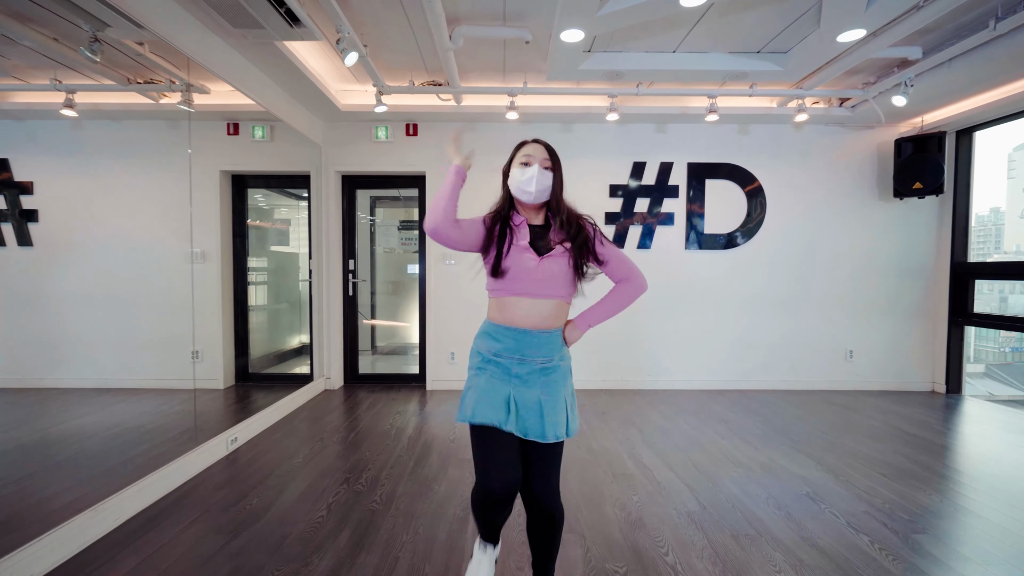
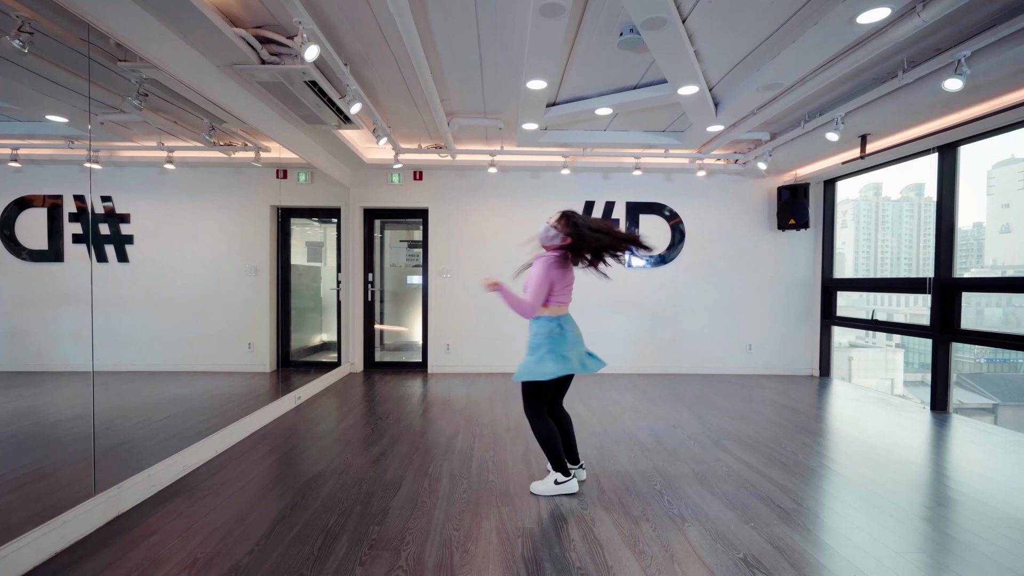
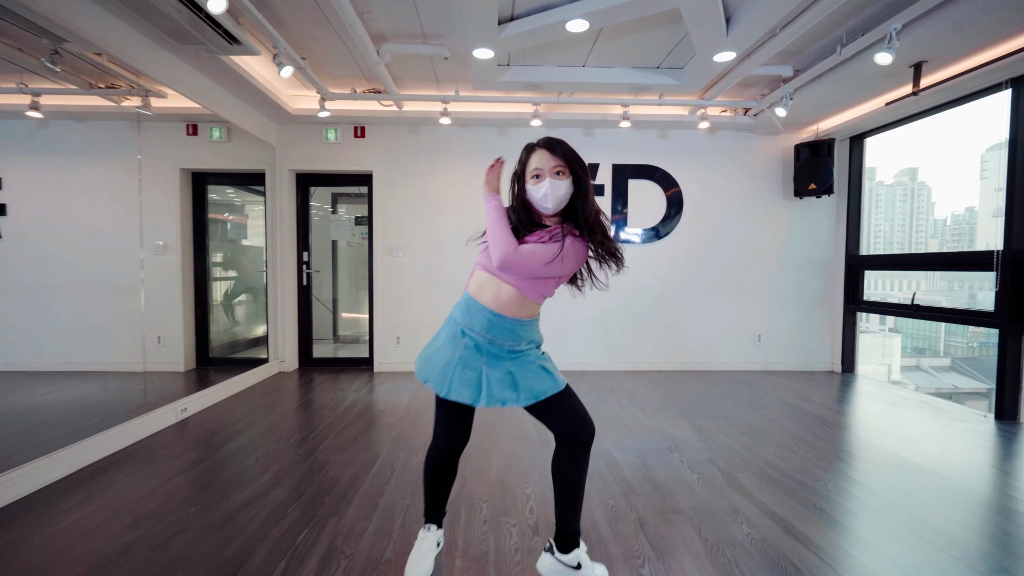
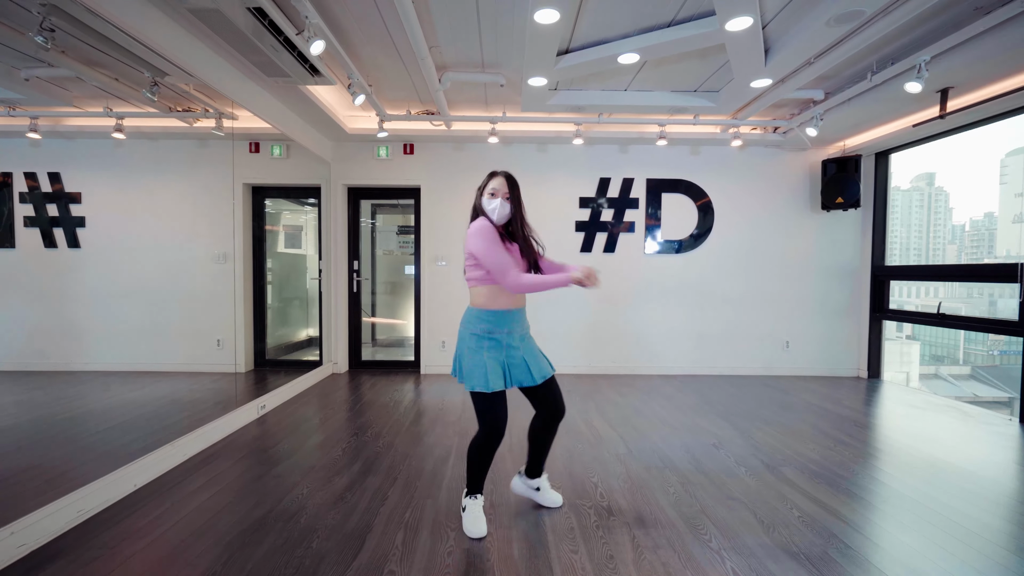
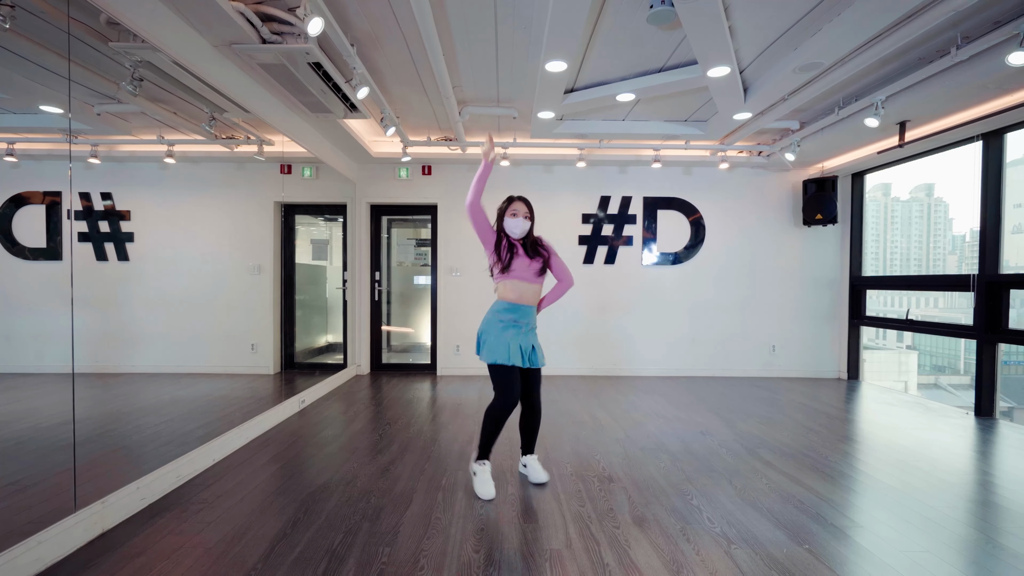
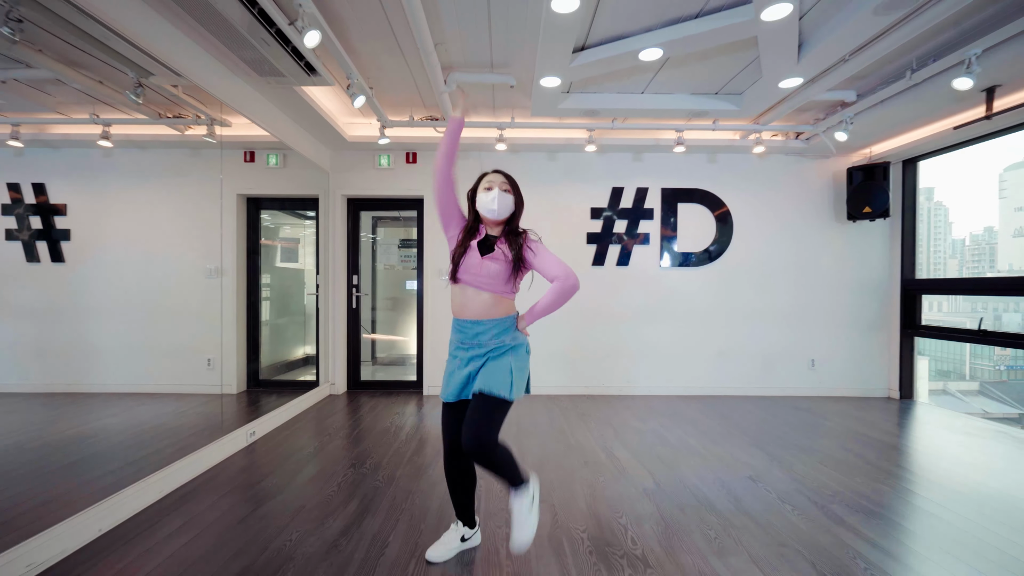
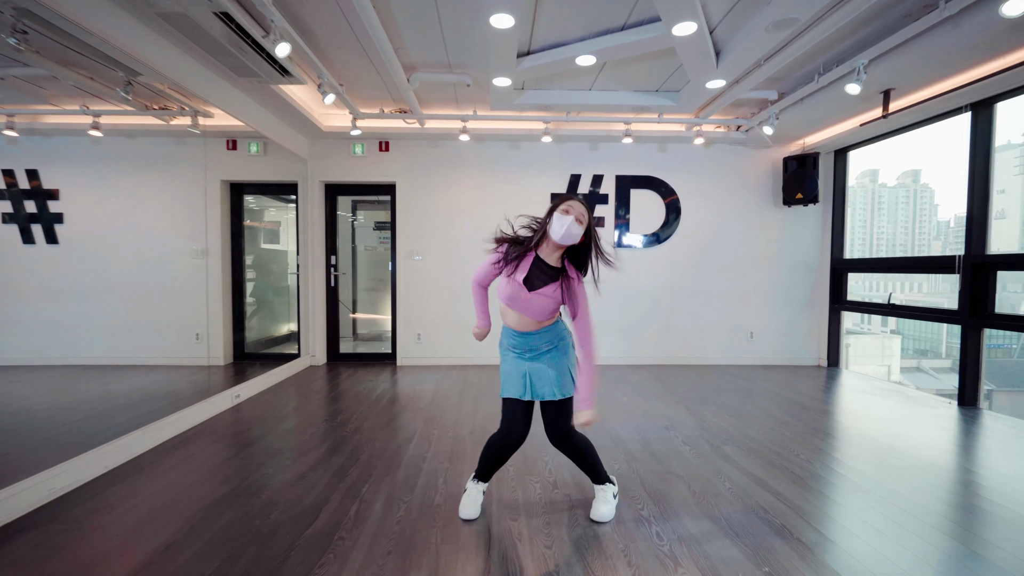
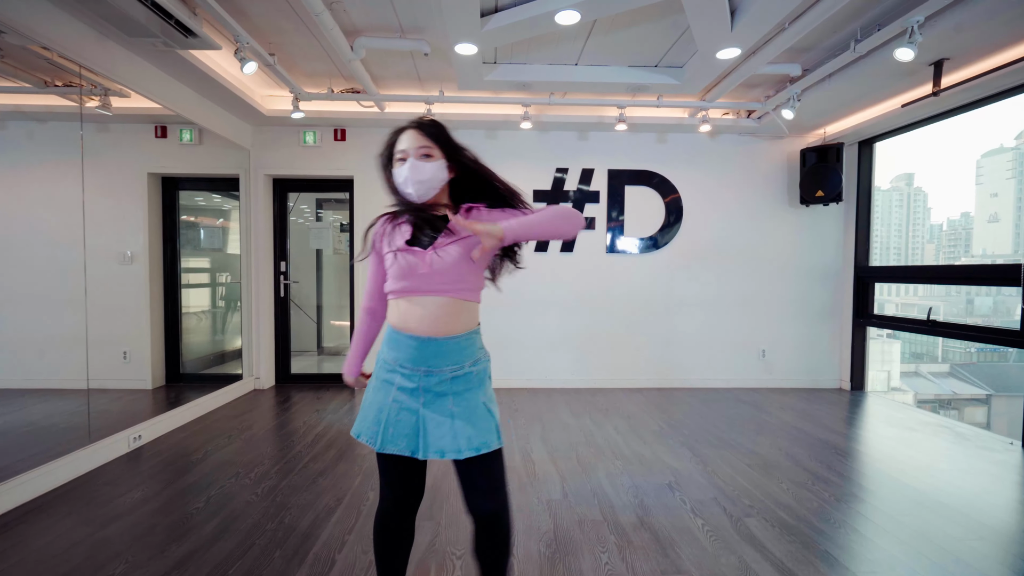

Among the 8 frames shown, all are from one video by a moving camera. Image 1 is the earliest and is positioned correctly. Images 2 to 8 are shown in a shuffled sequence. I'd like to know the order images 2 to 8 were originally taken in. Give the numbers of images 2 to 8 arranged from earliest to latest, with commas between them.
6, 5, 4, 2, 7, 3, 8
